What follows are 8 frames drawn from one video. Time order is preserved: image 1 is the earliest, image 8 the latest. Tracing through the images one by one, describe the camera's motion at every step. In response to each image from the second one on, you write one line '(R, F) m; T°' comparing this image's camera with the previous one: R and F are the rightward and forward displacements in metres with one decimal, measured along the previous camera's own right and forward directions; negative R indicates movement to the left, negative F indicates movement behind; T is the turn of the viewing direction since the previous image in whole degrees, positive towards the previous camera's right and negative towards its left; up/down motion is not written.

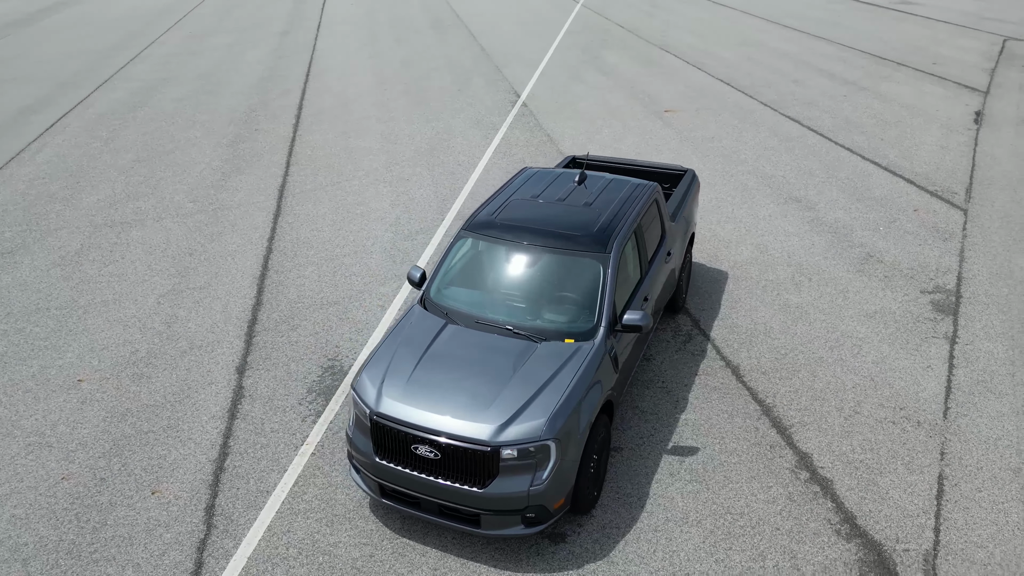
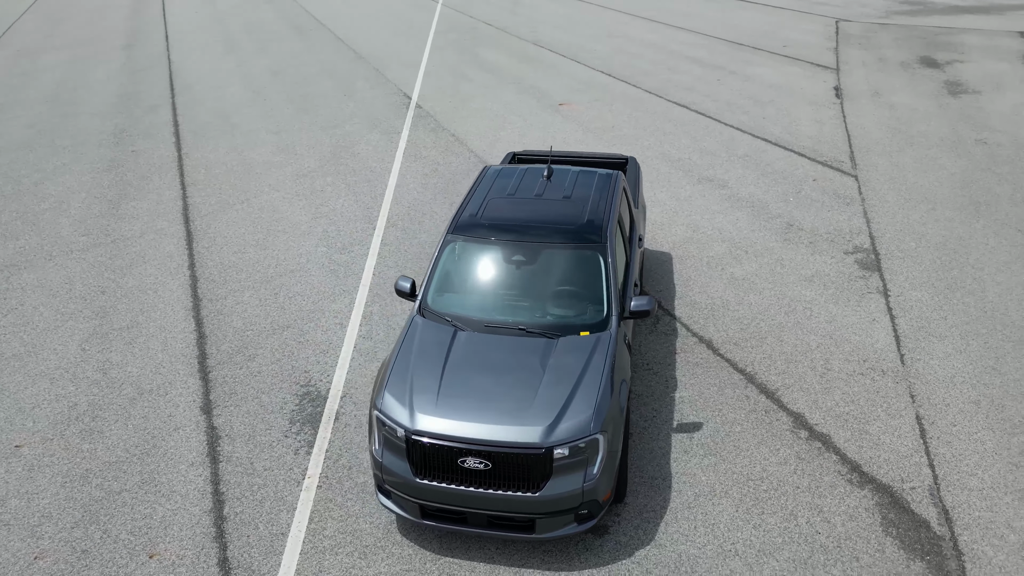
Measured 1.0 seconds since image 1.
(-1.2, +0.2) m; +11°
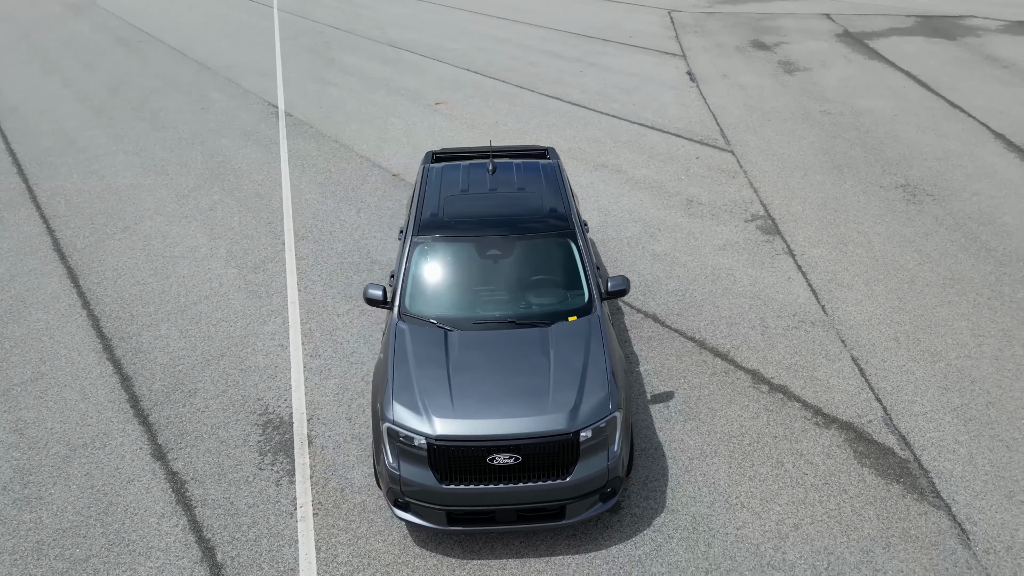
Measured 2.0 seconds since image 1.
(-1.1, +0.1) m; +12°
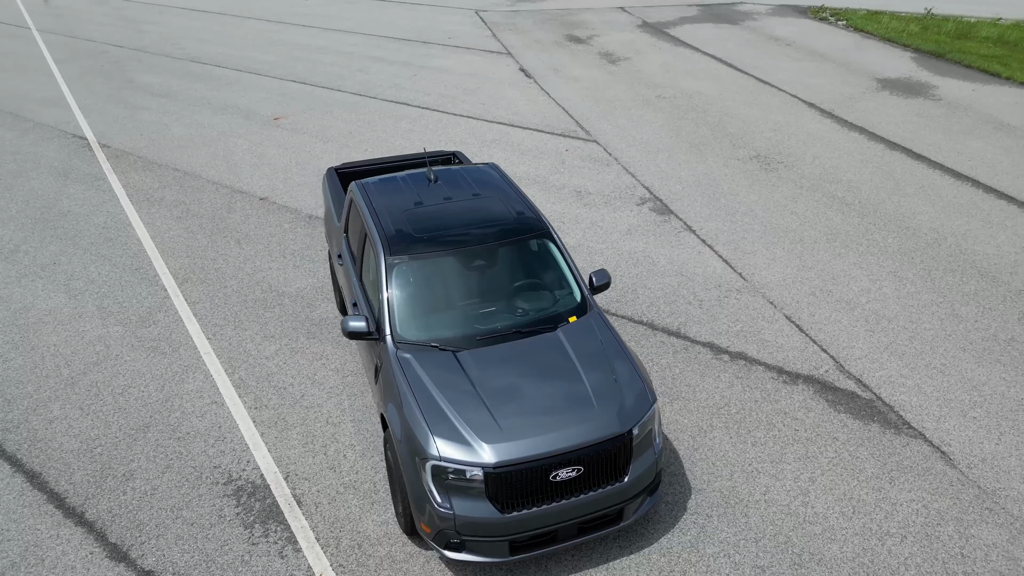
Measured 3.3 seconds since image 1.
(-1.5, +0.4) m; +15°
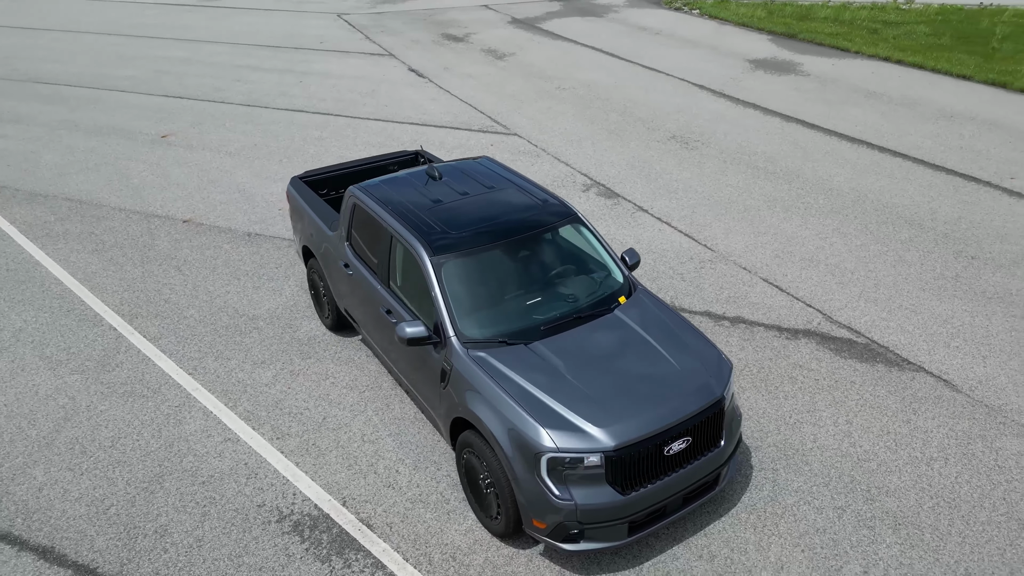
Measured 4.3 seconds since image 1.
(-1.6, +0.2) m; +11°
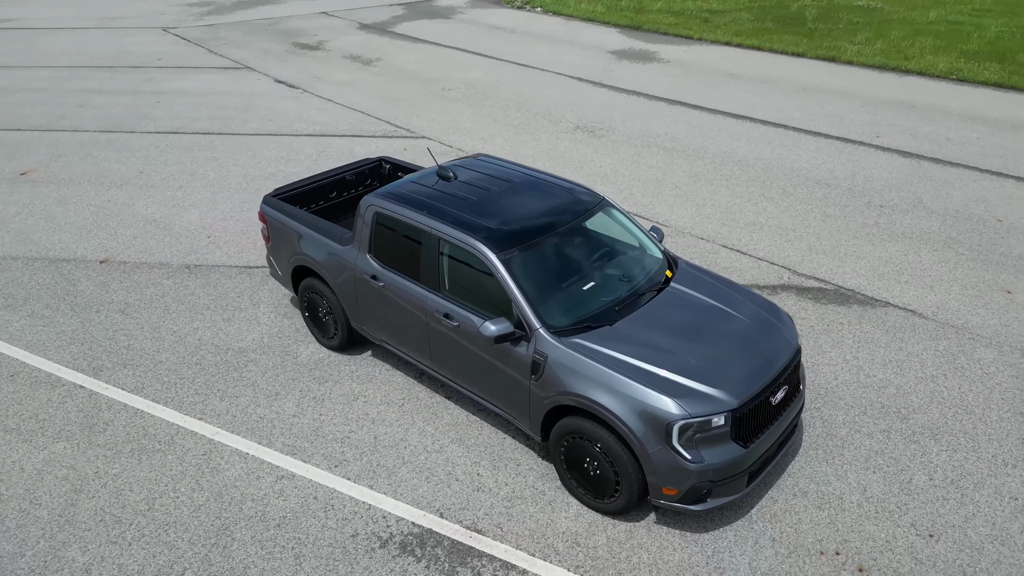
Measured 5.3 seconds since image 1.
(-1.9, +0.1) m; +13°
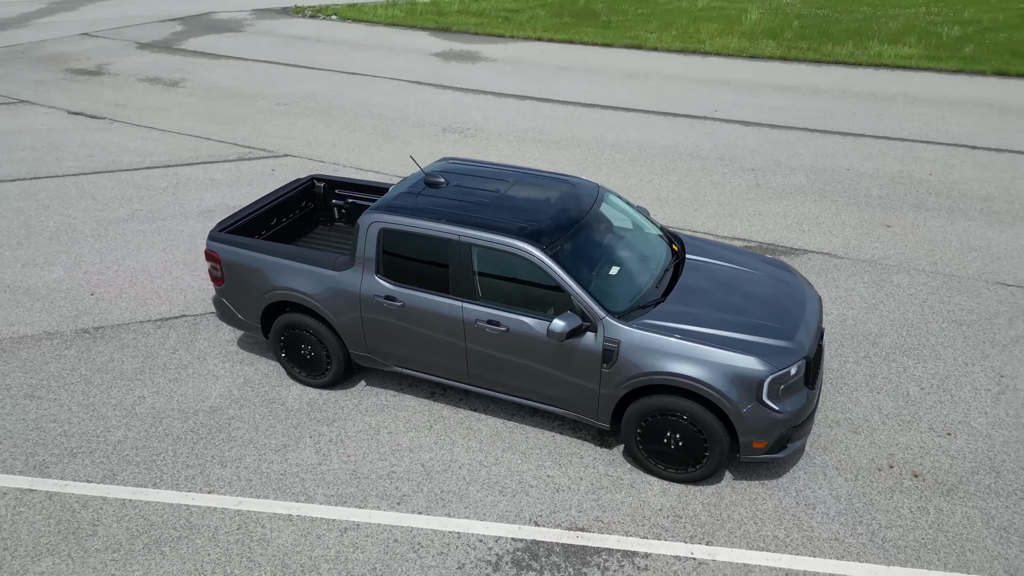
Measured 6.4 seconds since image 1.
(-2.0, +0.4) m; +17°
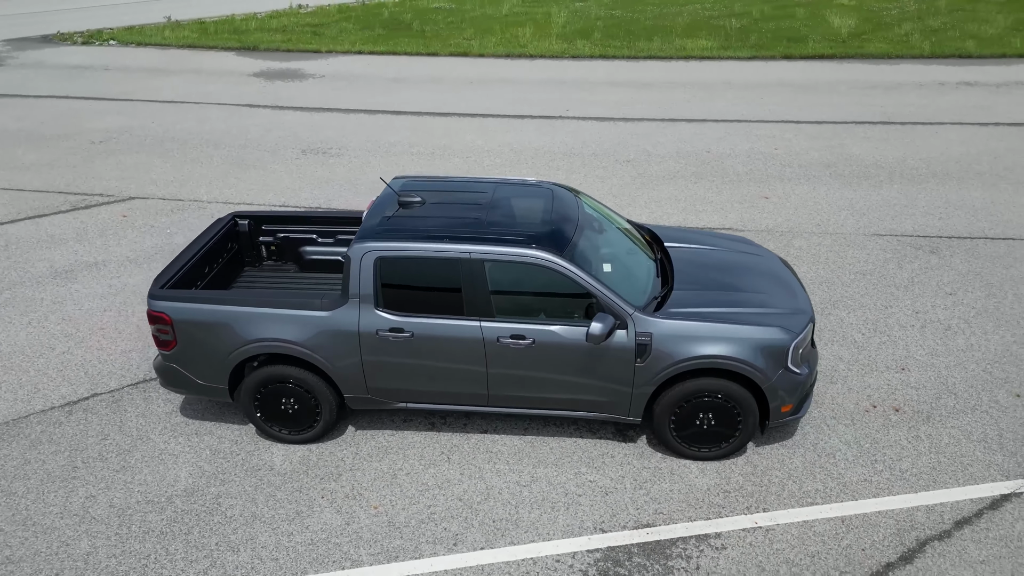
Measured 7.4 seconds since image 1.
(-1.7, +0.4) m; +16°
